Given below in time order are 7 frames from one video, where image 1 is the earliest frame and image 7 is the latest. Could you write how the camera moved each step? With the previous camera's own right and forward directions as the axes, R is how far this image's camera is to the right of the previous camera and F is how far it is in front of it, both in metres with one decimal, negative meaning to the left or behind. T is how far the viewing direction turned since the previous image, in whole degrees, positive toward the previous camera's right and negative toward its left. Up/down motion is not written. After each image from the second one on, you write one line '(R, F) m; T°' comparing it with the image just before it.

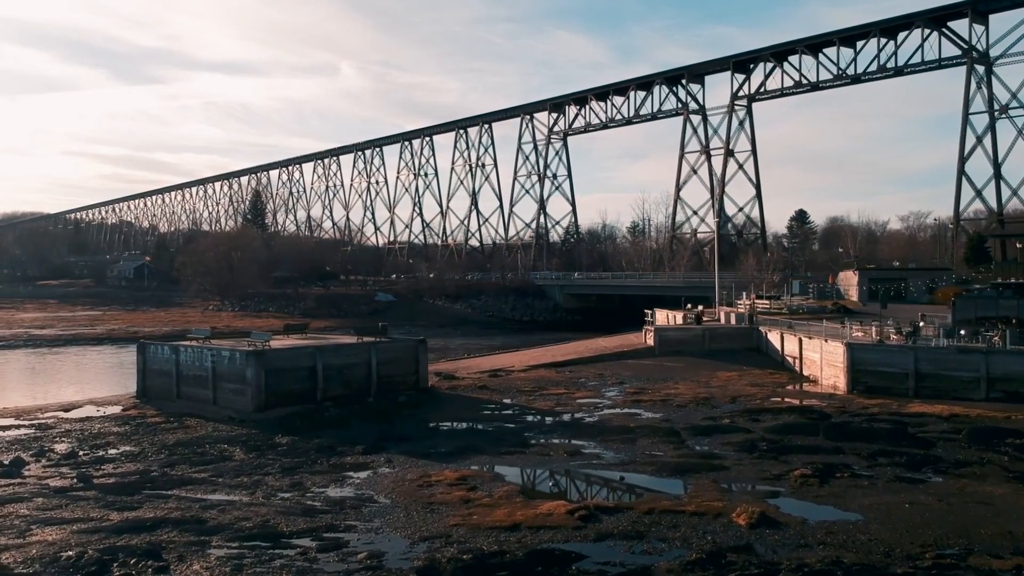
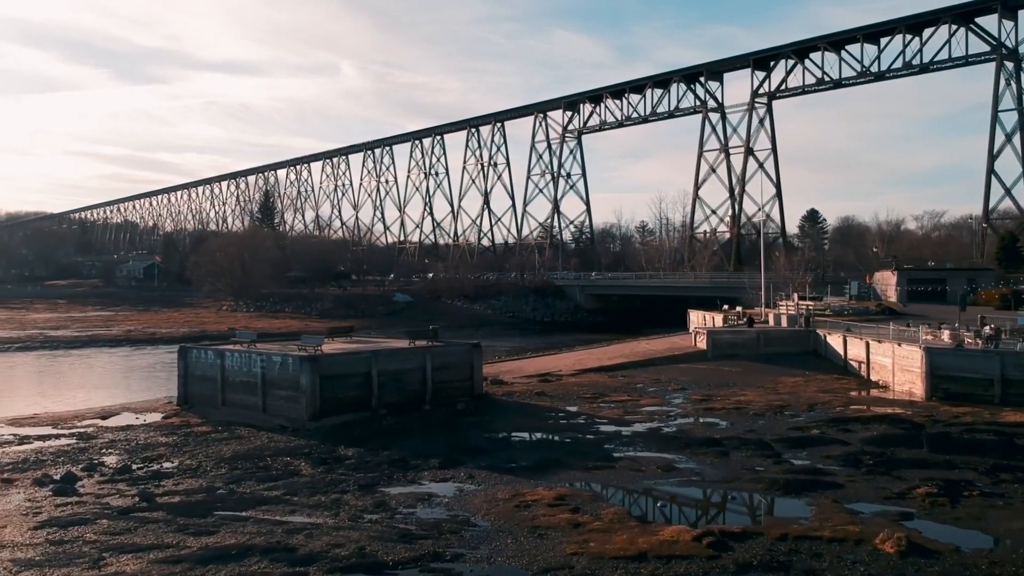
(-1.6, +1.3) m; 0°
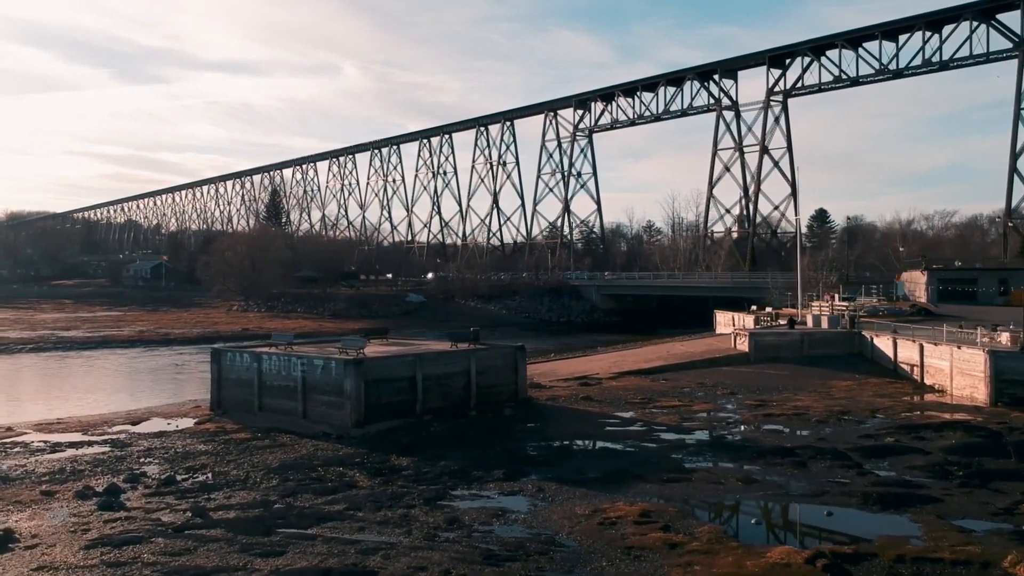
(-1.2, +1.0) m; 0°
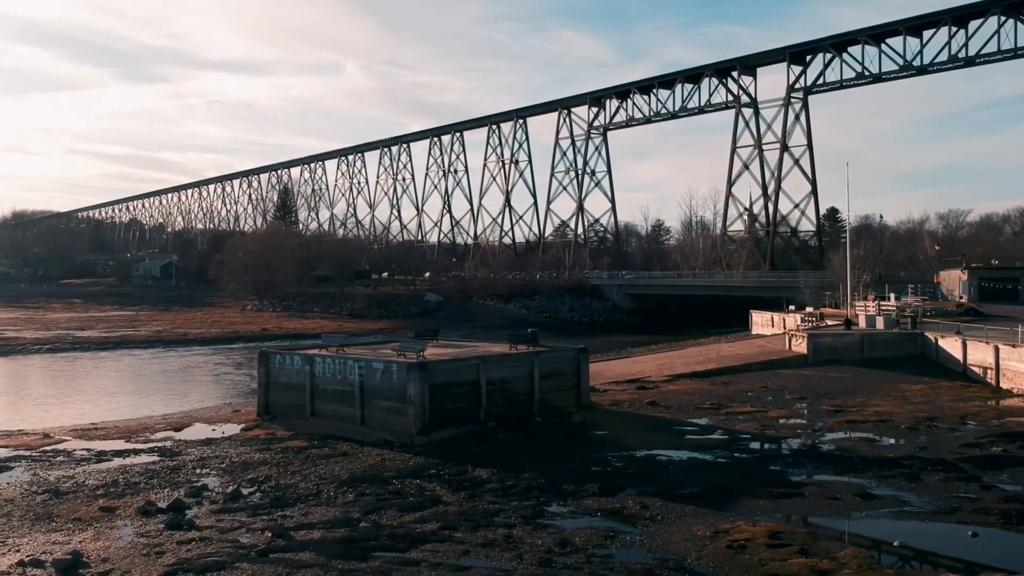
(-1.5, +1.2) m; 0°
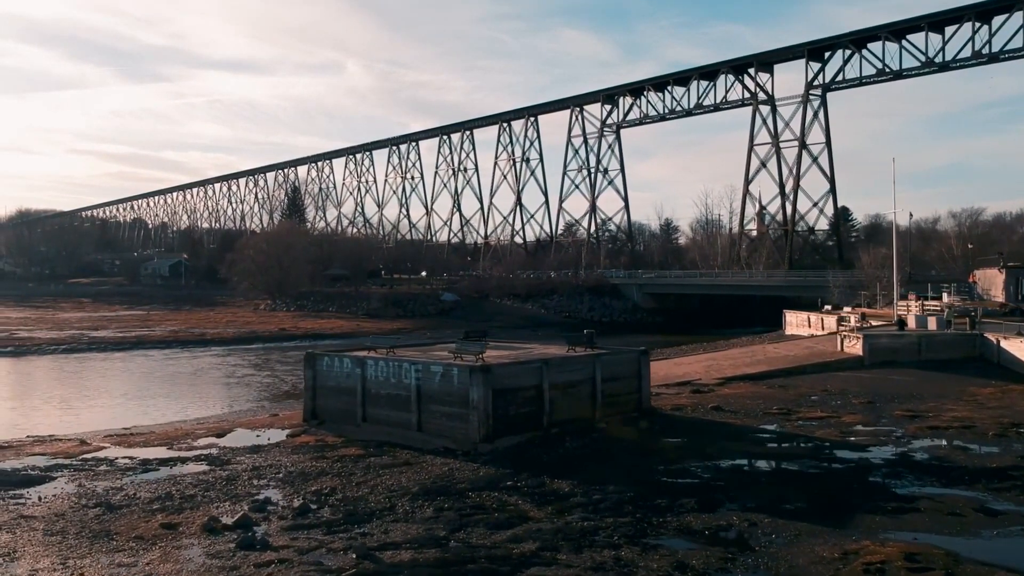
(-1.3, +1.1) m; 0°
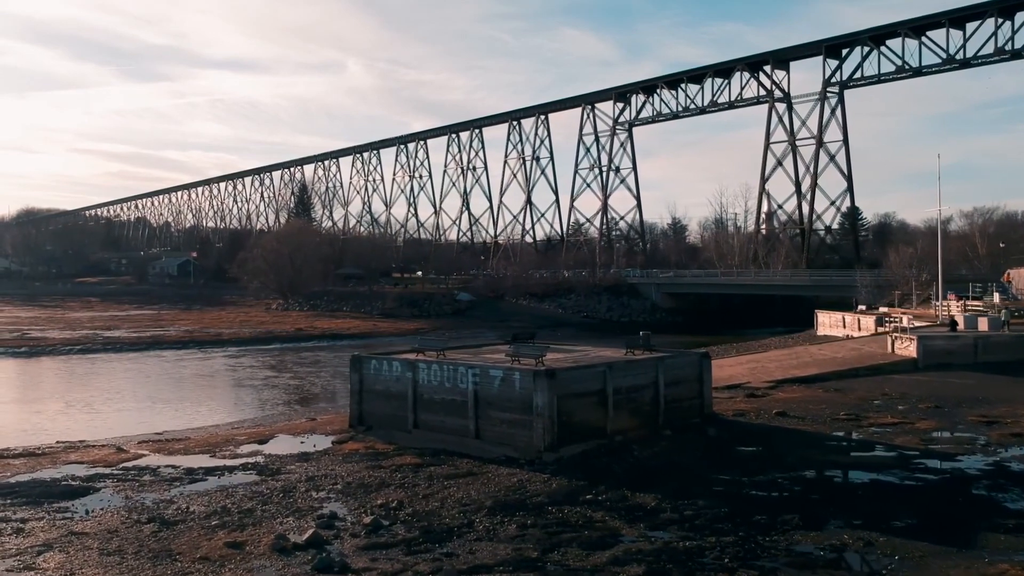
(-1.2, +1.0) m; 0°
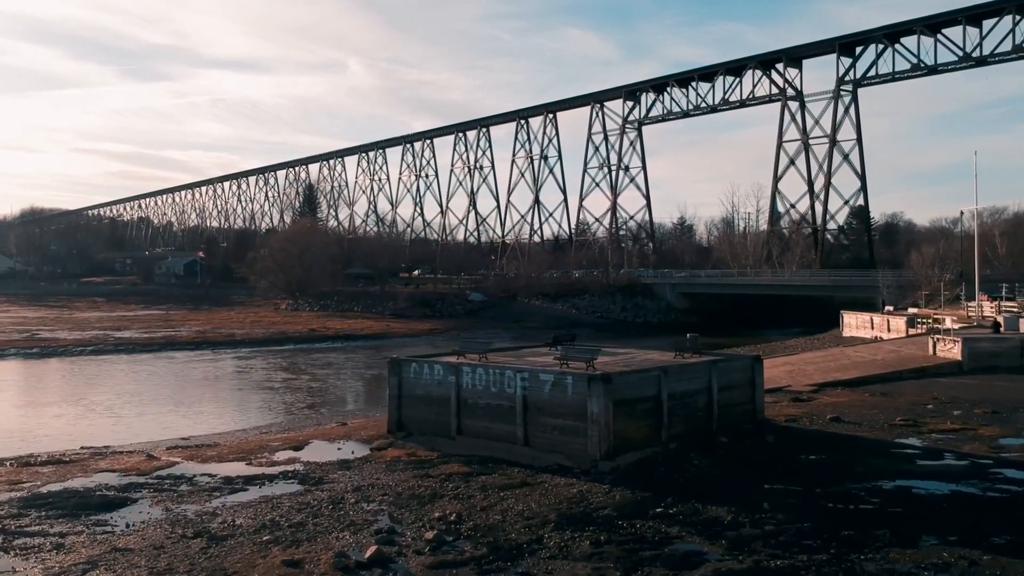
(-0.9, +0.8) m; 0°
